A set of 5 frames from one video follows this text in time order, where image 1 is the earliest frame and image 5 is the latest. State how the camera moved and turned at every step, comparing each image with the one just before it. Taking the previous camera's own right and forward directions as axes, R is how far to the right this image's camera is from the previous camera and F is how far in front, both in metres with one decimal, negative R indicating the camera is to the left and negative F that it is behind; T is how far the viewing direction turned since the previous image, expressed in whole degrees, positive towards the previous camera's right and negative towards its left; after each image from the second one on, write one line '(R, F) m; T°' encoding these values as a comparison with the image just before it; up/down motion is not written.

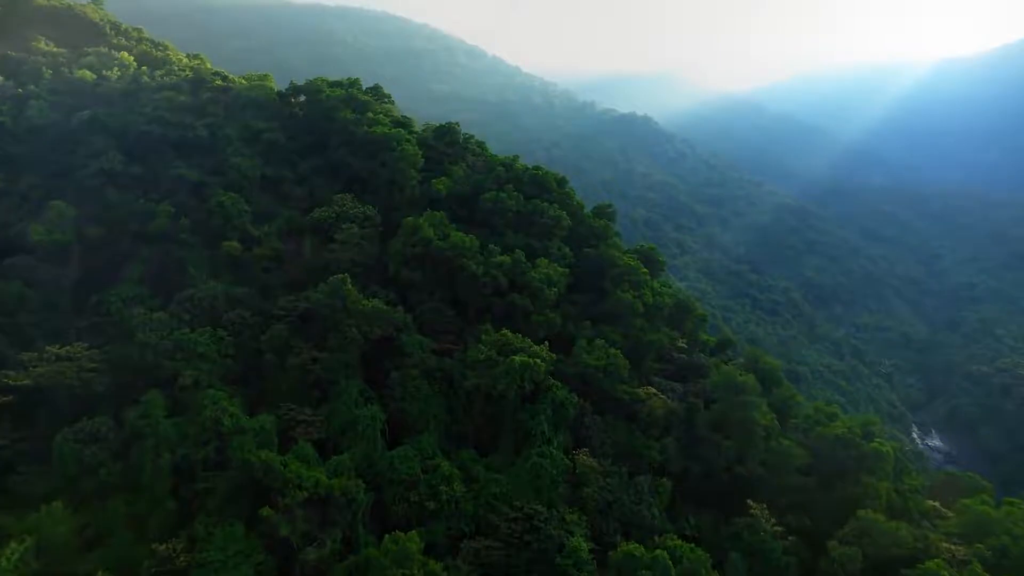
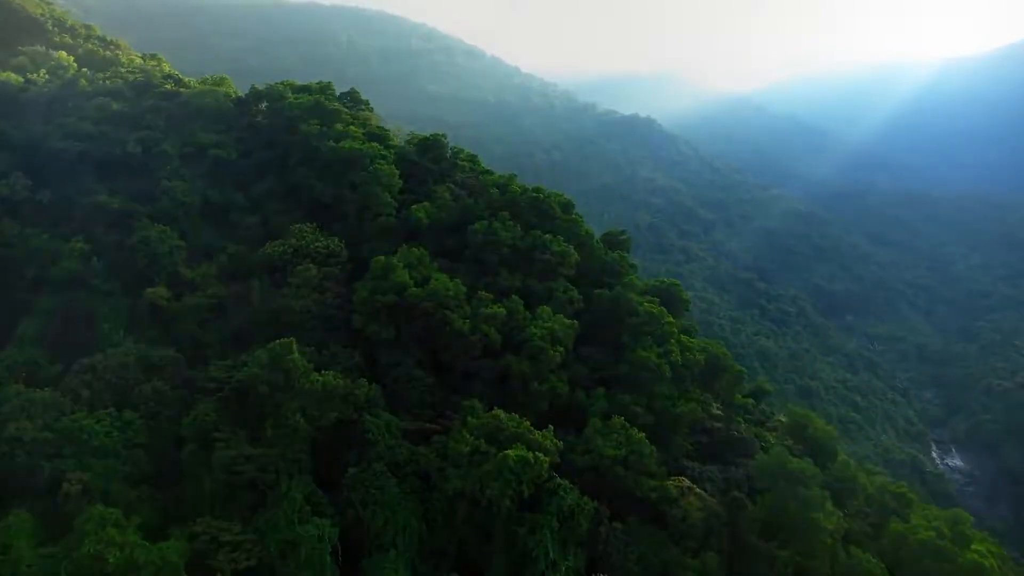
(+0.1, +3.7) m; 0°
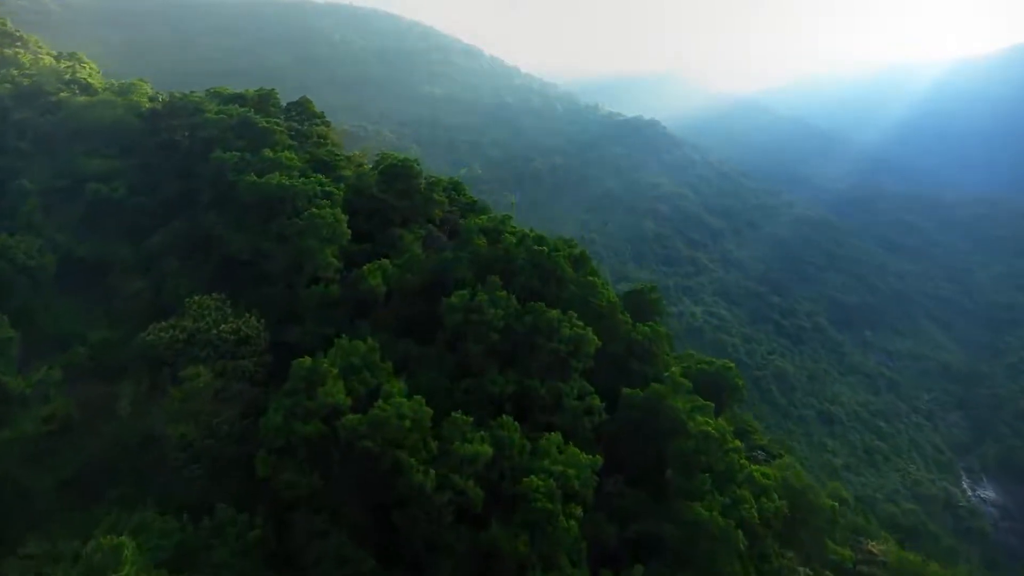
(+0.1, +5.2) m; 0°
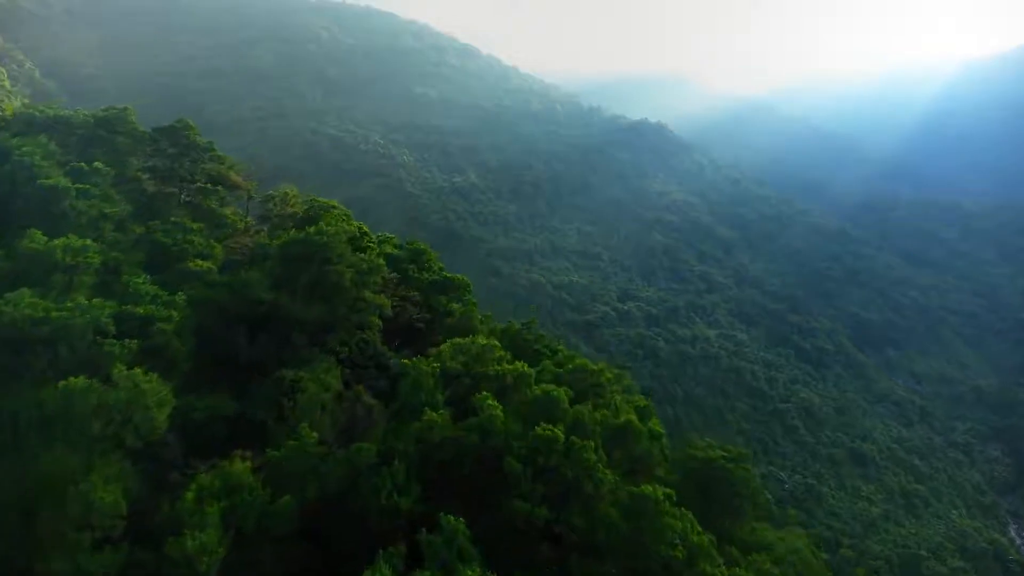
(+0.2, +6.7) m; 0°
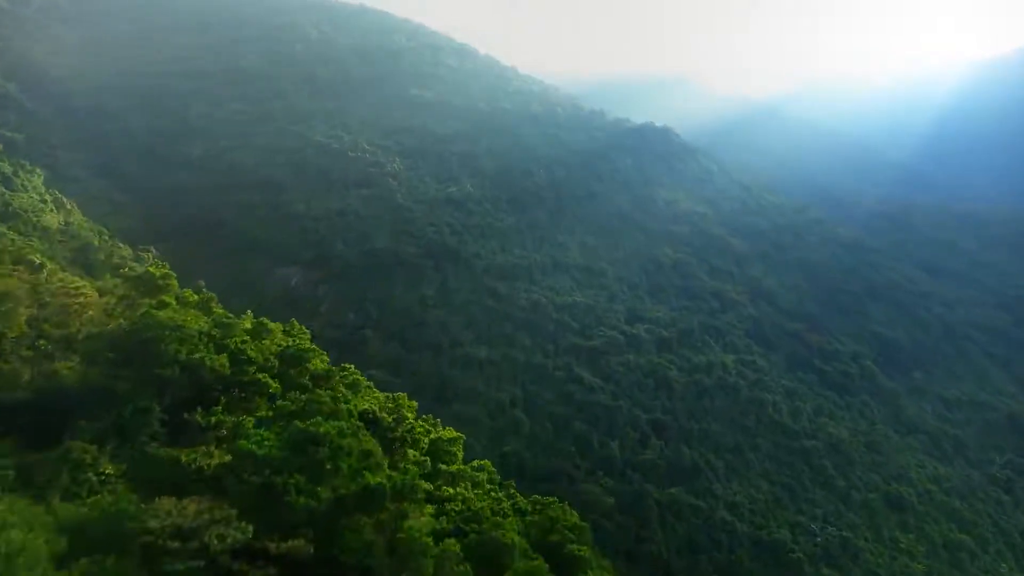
(+0.1, +6.2) m; 0°
